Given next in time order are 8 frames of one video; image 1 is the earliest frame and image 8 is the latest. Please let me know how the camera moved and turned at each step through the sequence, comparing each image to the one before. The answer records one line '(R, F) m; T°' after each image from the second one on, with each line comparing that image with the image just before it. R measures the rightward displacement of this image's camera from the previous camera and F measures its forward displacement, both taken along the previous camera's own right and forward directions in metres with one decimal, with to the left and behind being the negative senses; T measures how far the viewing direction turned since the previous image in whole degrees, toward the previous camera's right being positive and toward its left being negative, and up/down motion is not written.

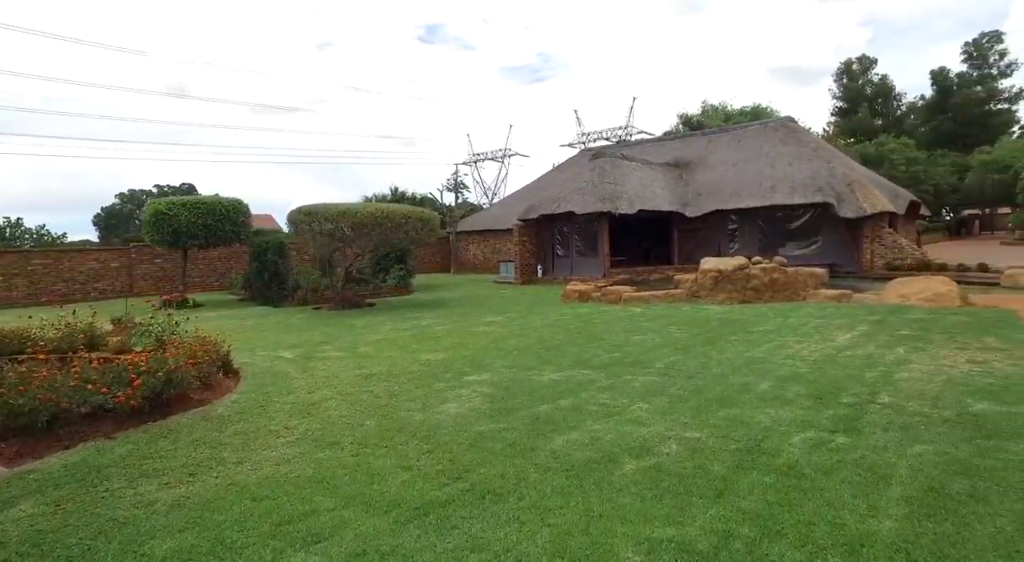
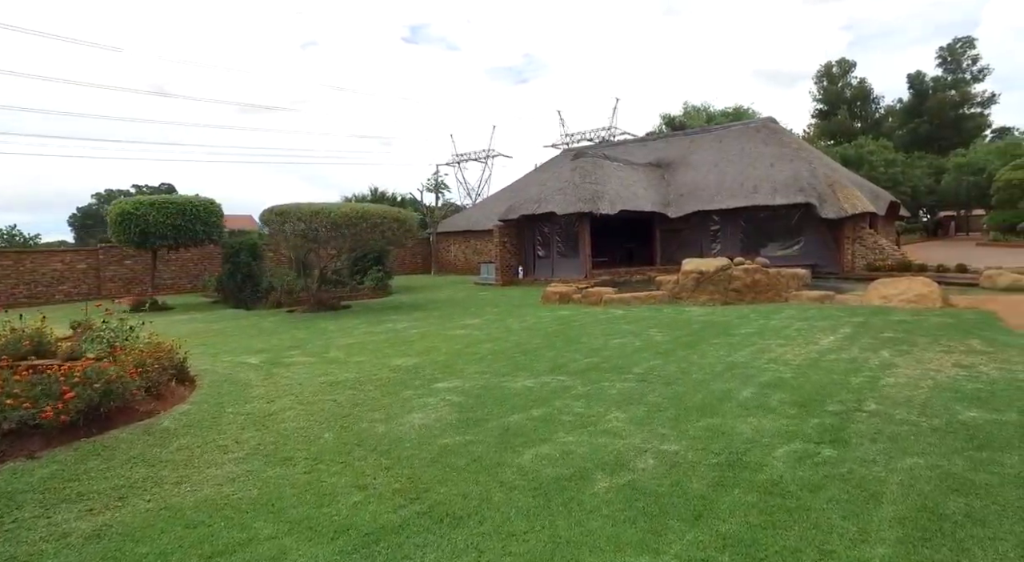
(+0.1, +0.3) m; +1°
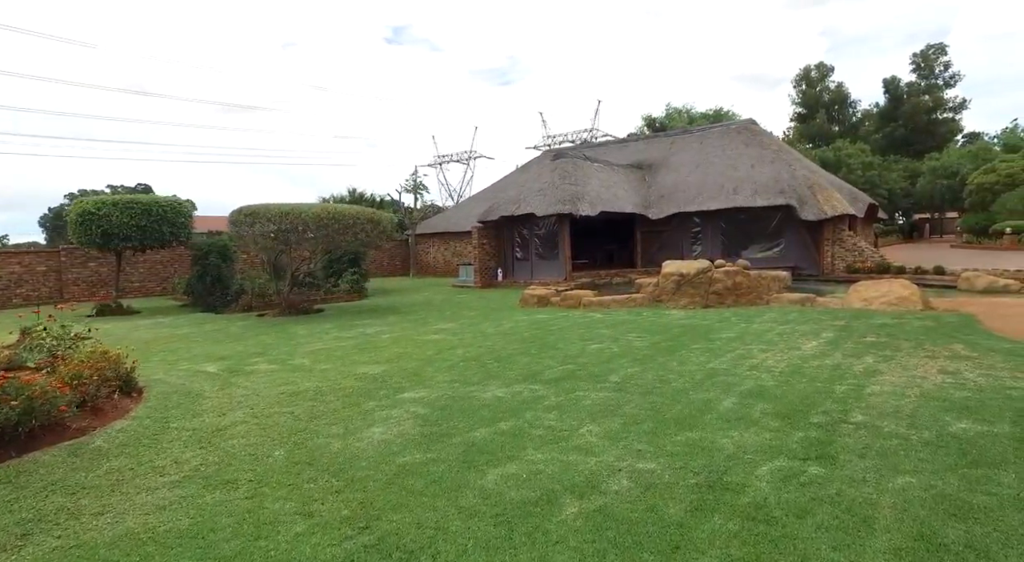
(+0.1, +0.3) m; +2°
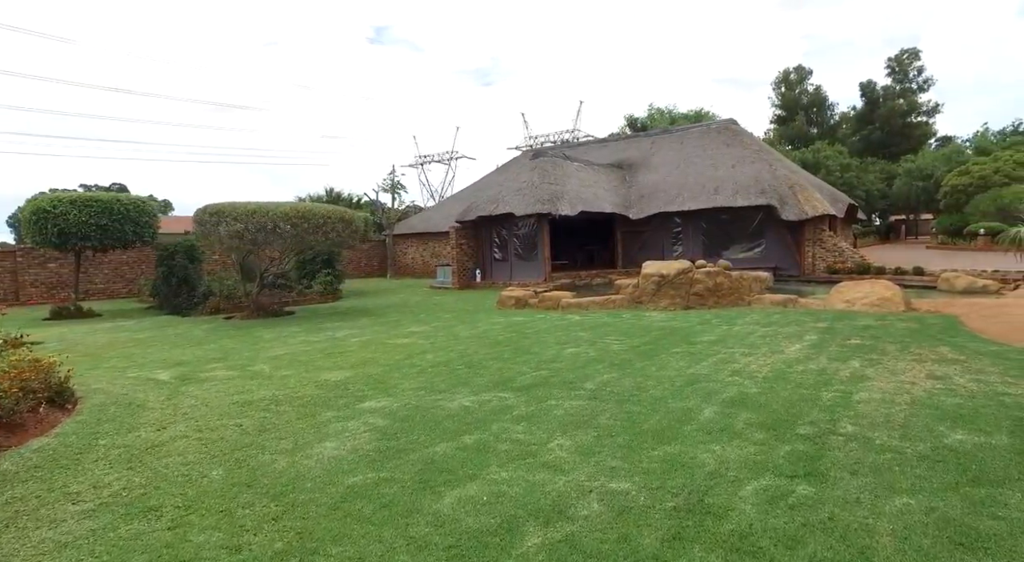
(+0.1, +0.3) m; +2°
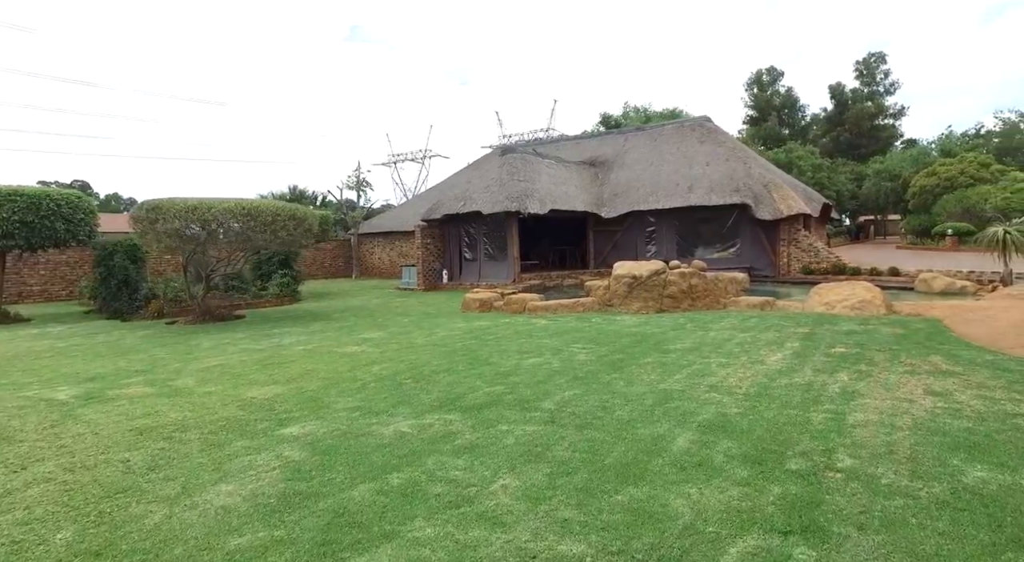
(+0.2, +0.7) m; +2°
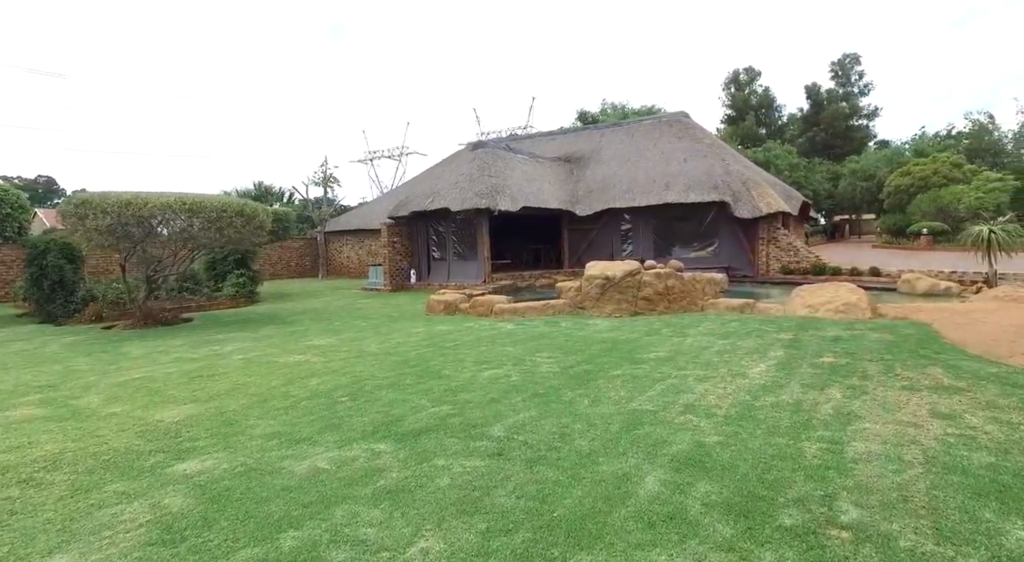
(+0.2, +0.7) m; +2°
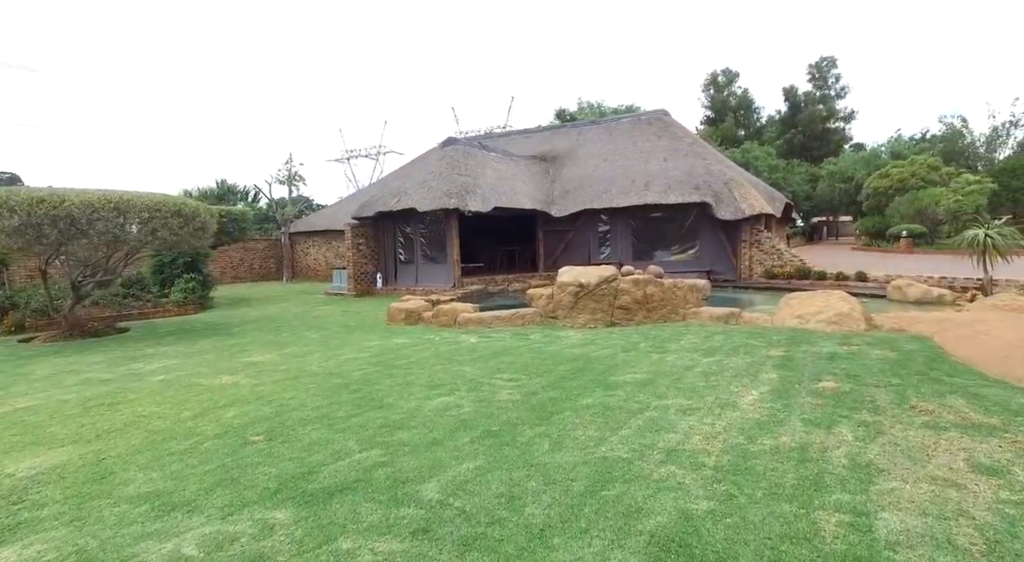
(+0.2, +0.8) m; +2°
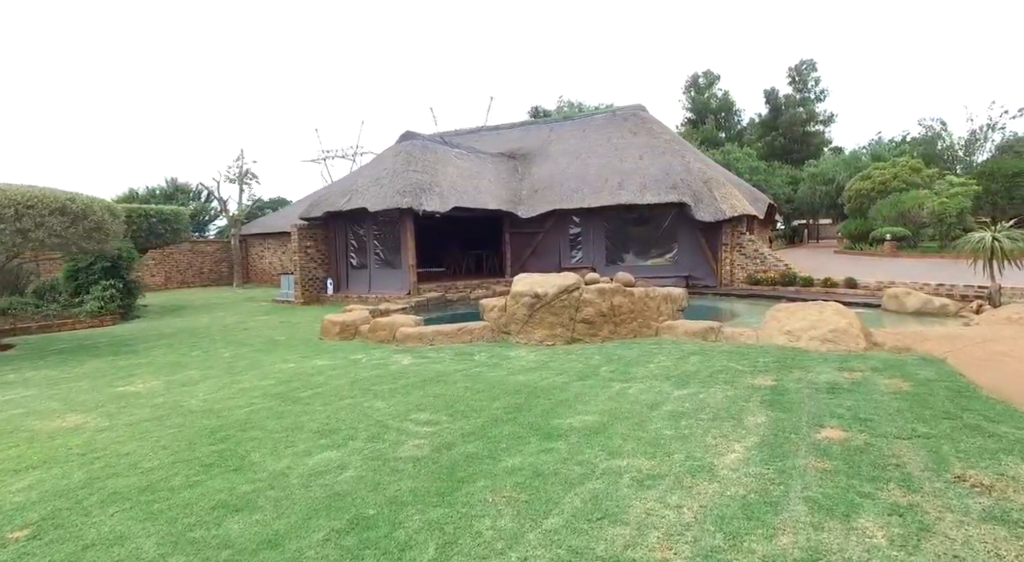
(+0.5, +1.2) m; +2°
